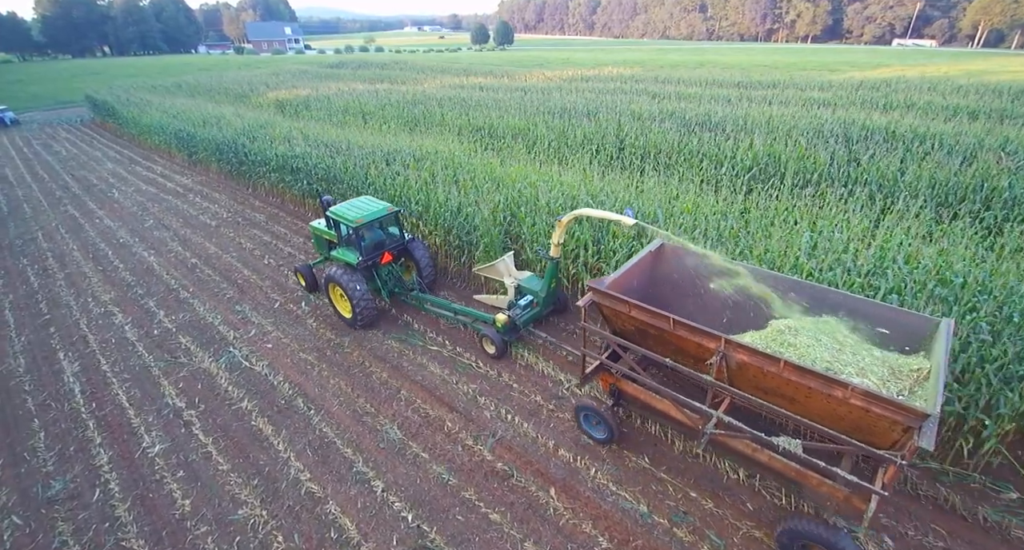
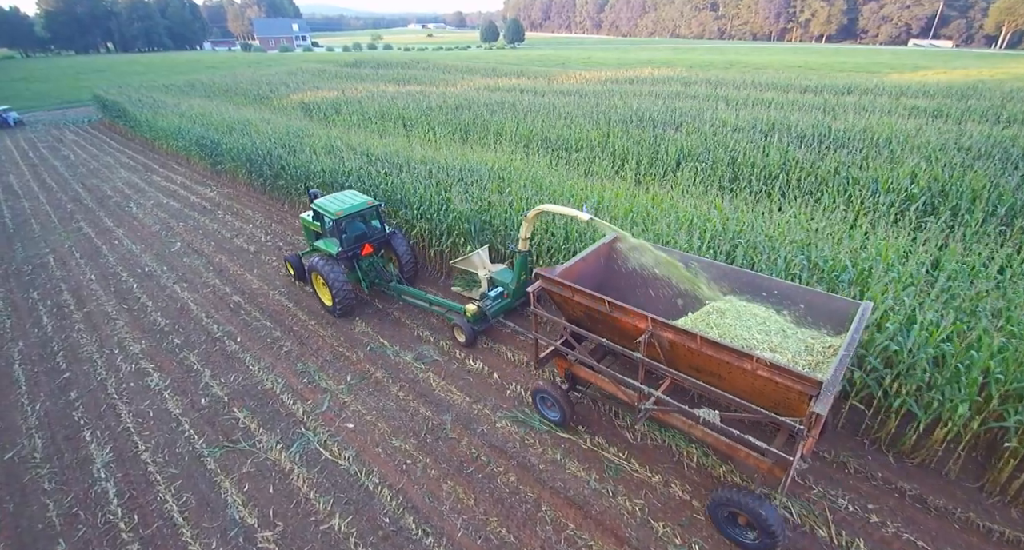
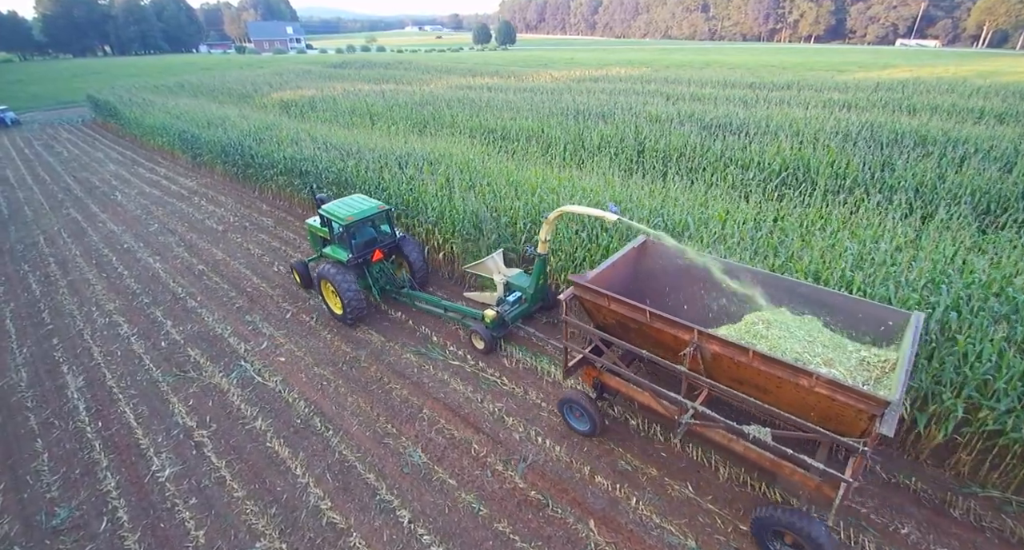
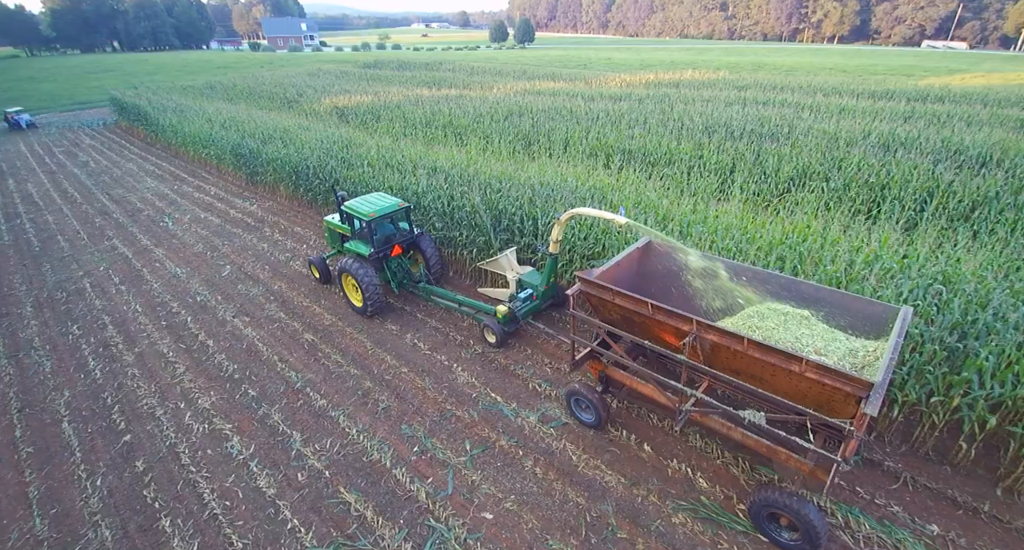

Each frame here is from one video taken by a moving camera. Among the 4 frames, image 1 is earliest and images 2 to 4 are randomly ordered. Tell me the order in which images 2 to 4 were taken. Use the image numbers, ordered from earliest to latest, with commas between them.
3, 2, 4
